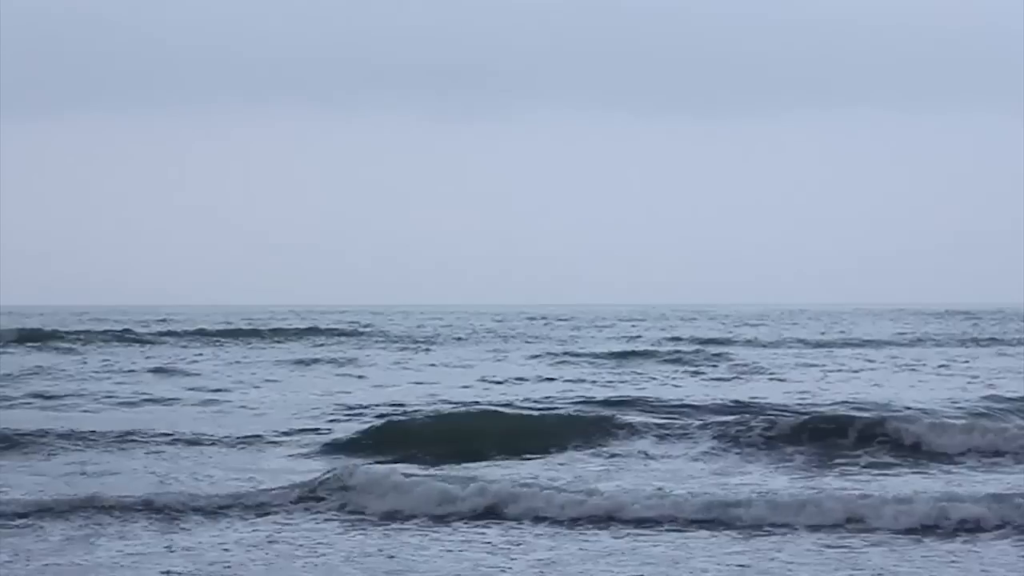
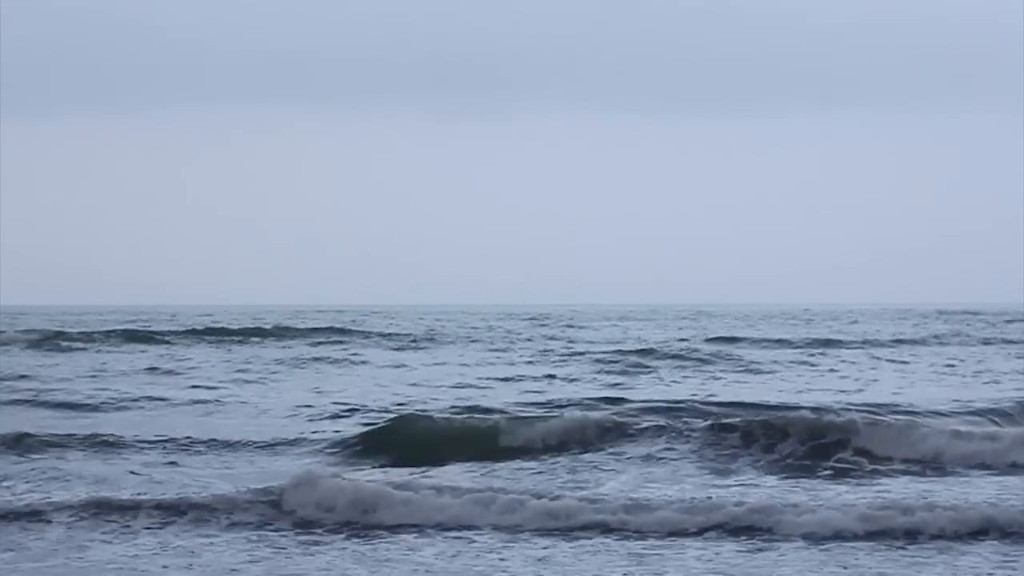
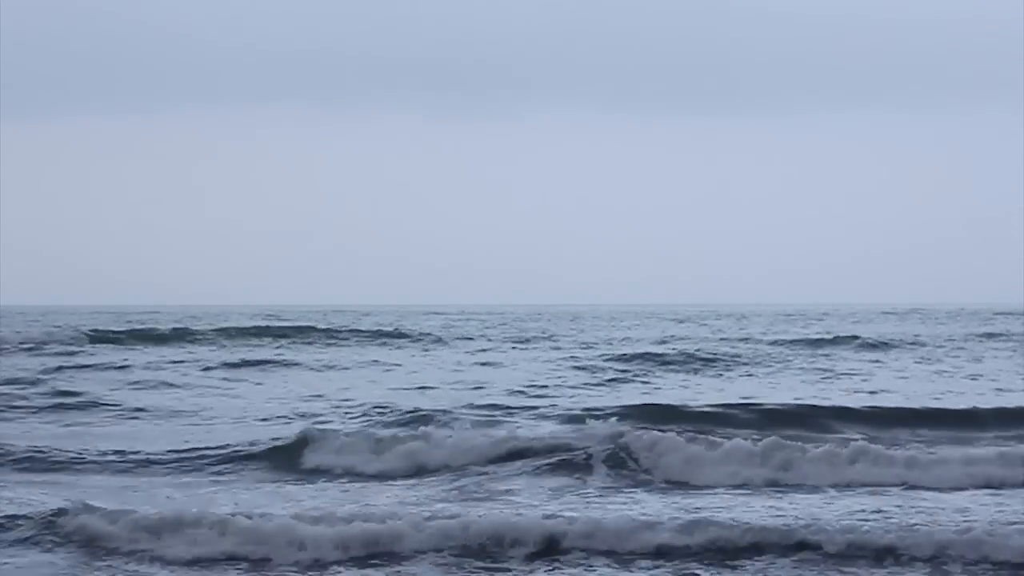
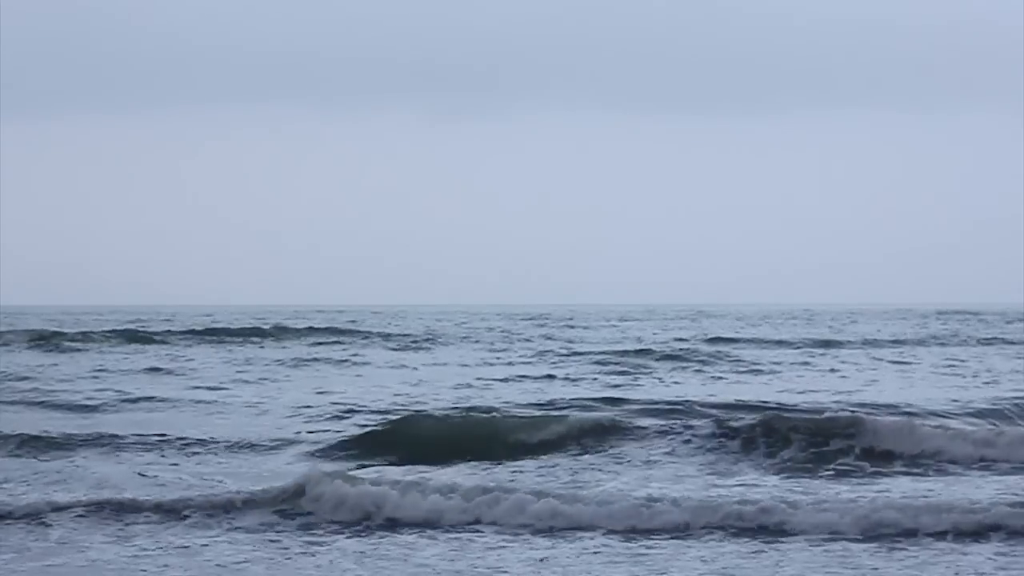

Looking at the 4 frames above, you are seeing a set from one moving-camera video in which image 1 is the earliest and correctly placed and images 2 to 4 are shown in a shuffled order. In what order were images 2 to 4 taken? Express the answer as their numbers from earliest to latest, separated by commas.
4, 2, 3
